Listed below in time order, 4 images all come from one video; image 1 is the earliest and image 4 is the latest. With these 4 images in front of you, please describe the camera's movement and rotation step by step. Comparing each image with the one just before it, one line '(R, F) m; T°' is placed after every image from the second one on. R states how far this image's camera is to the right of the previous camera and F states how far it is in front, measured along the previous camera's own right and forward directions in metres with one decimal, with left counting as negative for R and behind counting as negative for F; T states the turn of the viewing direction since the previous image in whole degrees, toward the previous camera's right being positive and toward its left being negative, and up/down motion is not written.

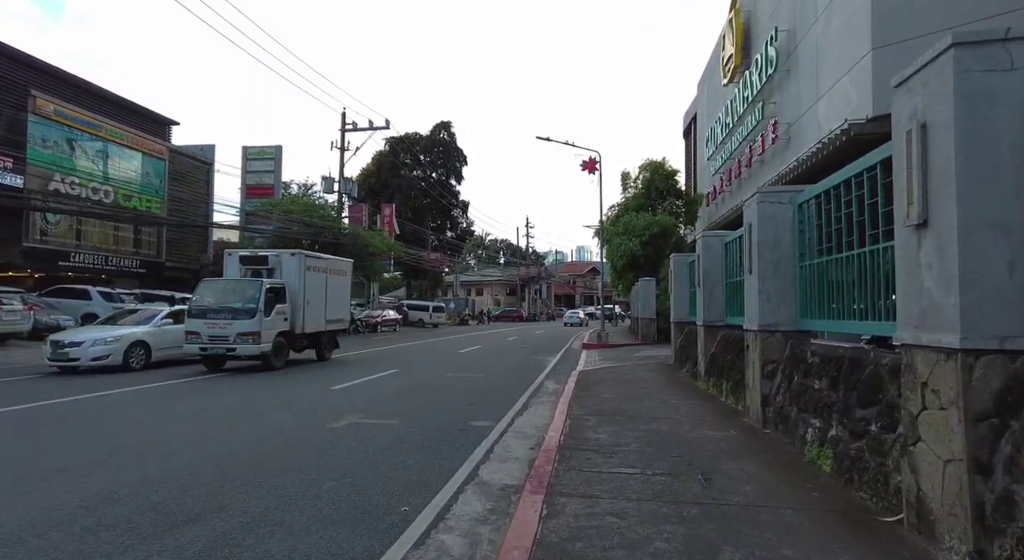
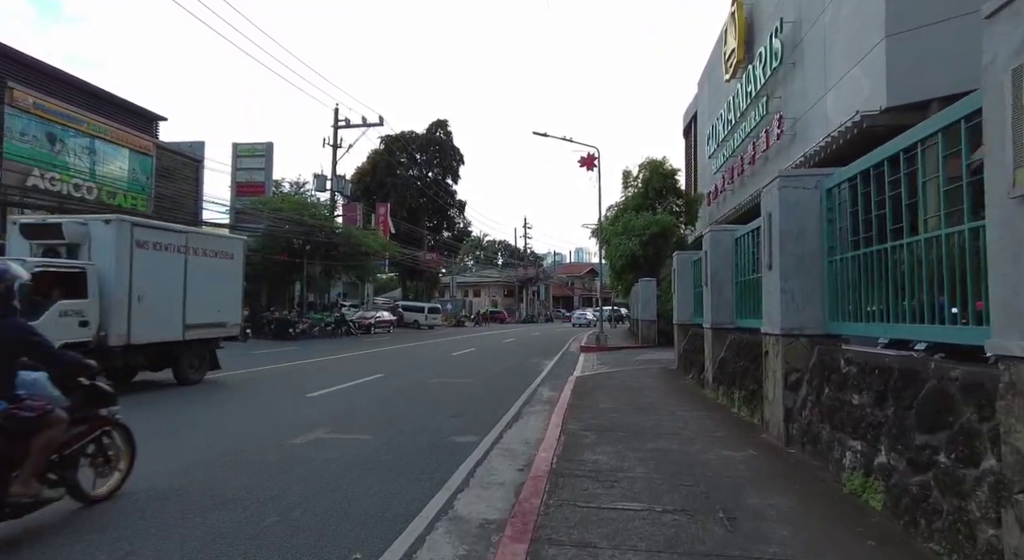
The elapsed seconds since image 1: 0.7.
(+0.1, +0.9) m; 0°
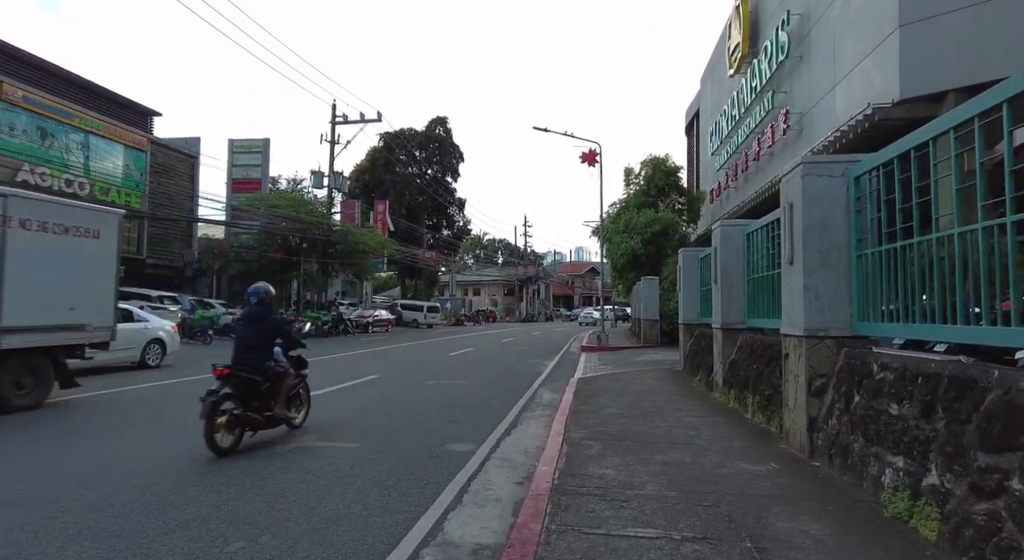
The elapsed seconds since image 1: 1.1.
(0.0, +0.5) m; 0°
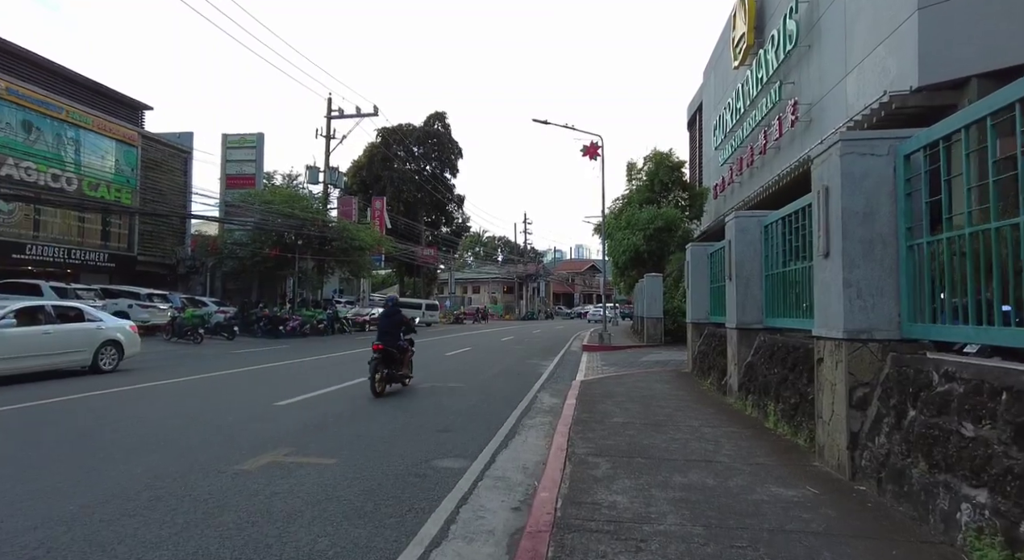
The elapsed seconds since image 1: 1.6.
(0.0, +0.7) m; 0°
